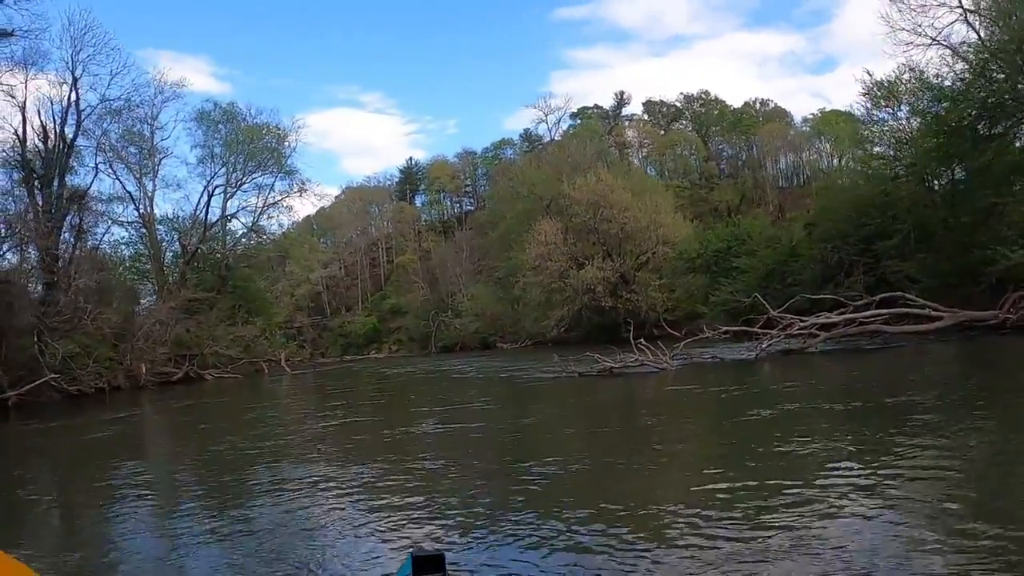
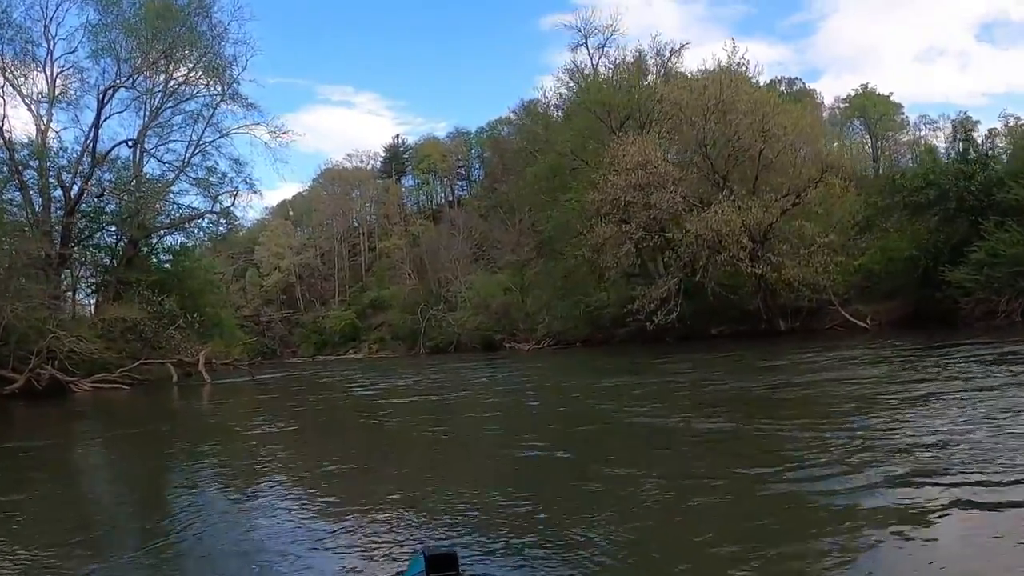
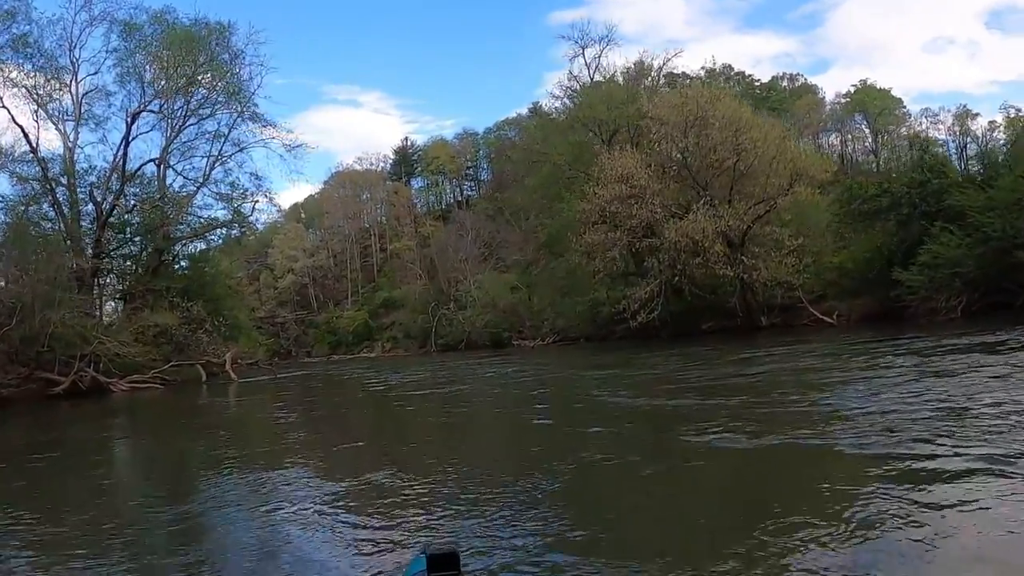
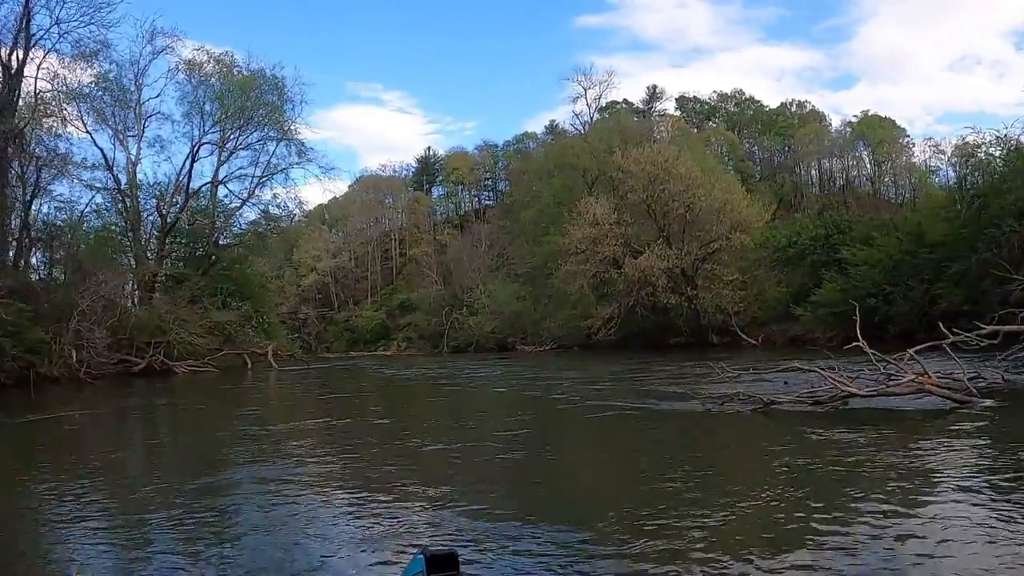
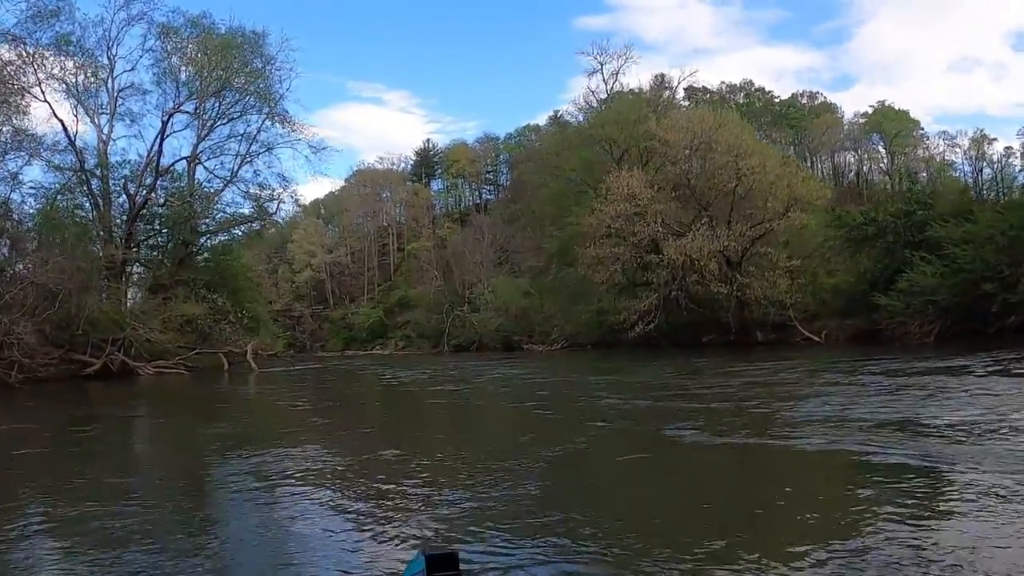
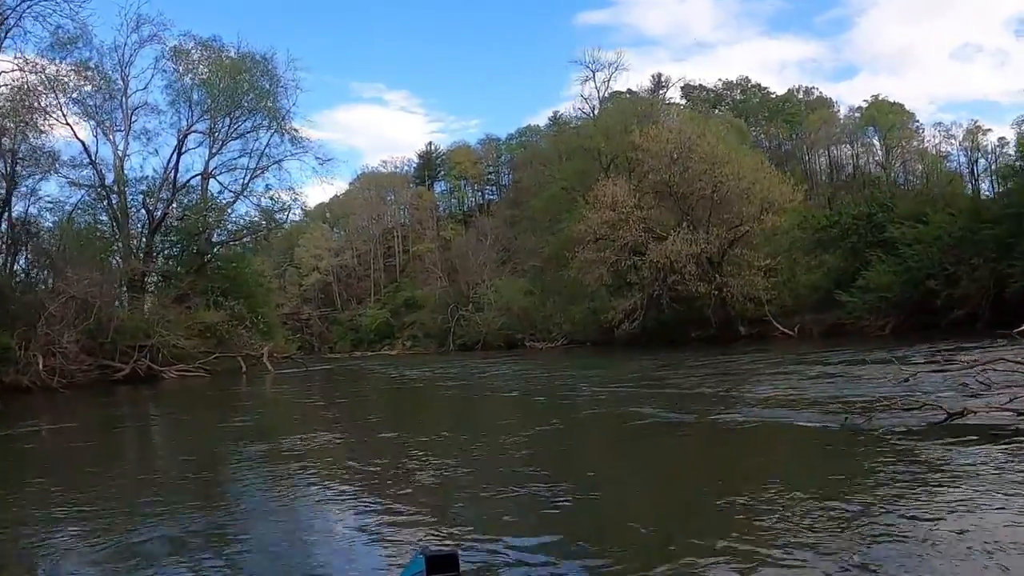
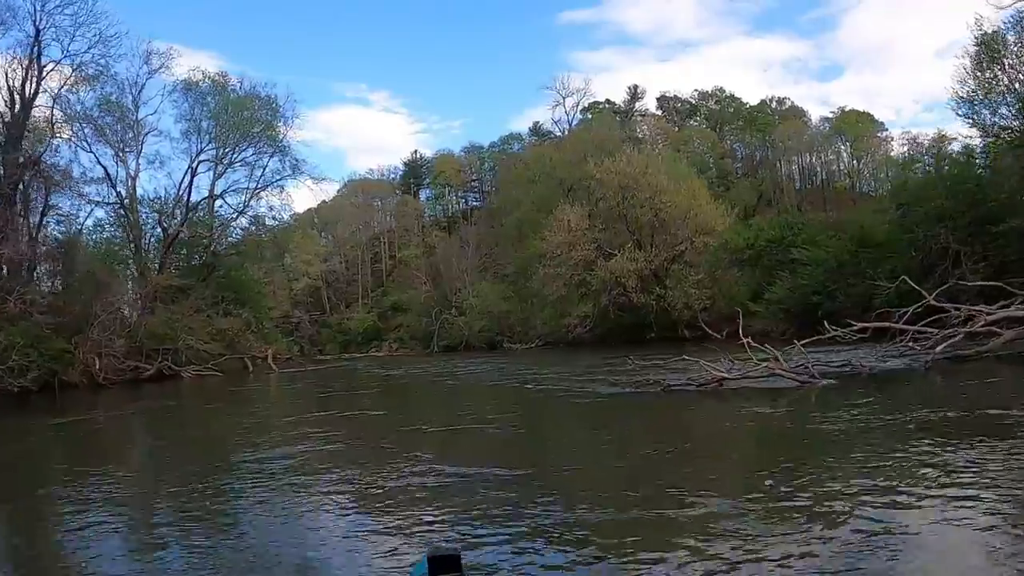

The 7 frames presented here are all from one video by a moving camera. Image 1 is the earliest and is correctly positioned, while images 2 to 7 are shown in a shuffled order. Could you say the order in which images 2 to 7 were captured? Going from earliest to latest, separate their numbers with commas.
7, 4, 6, 5, 3, 2
